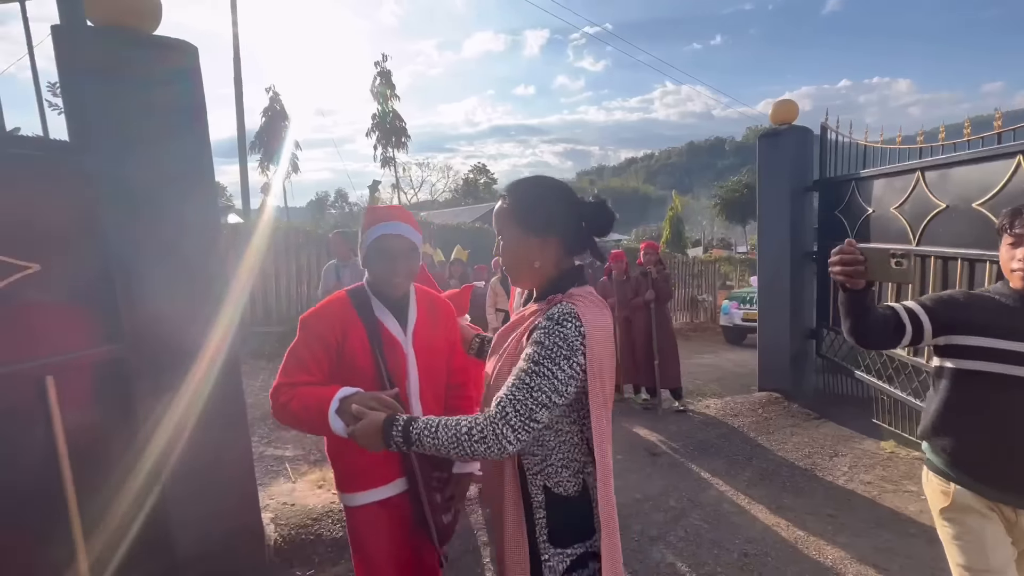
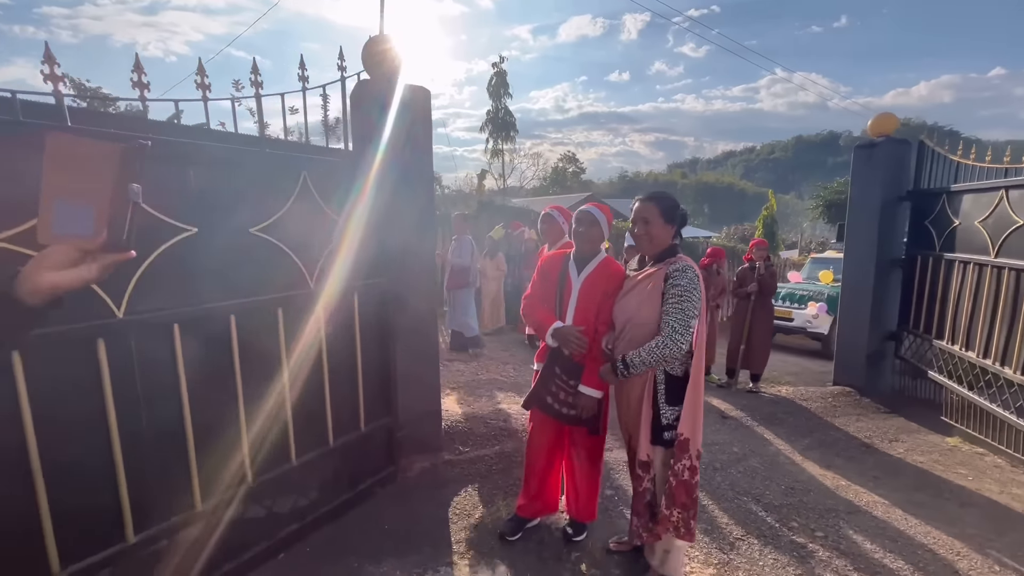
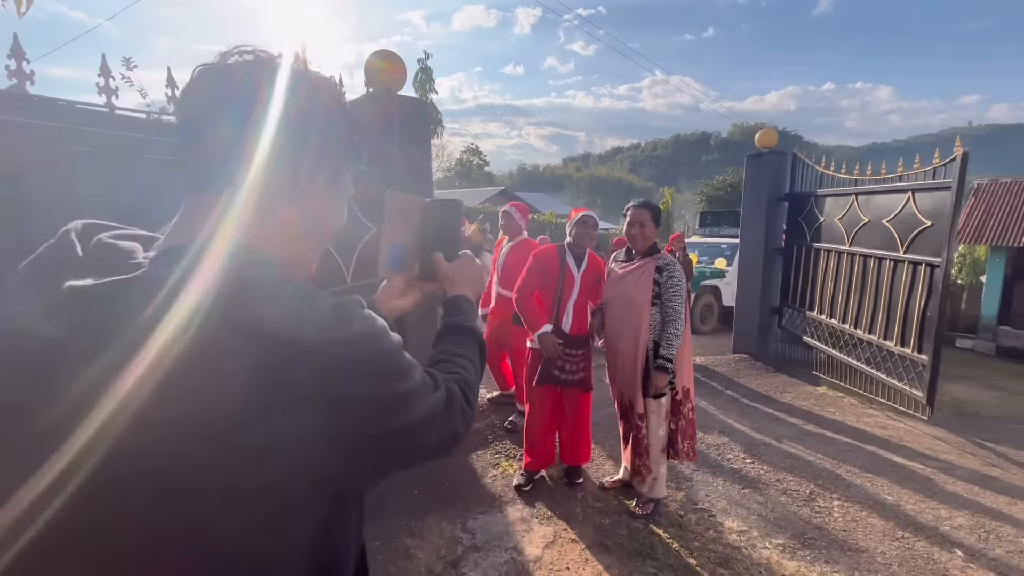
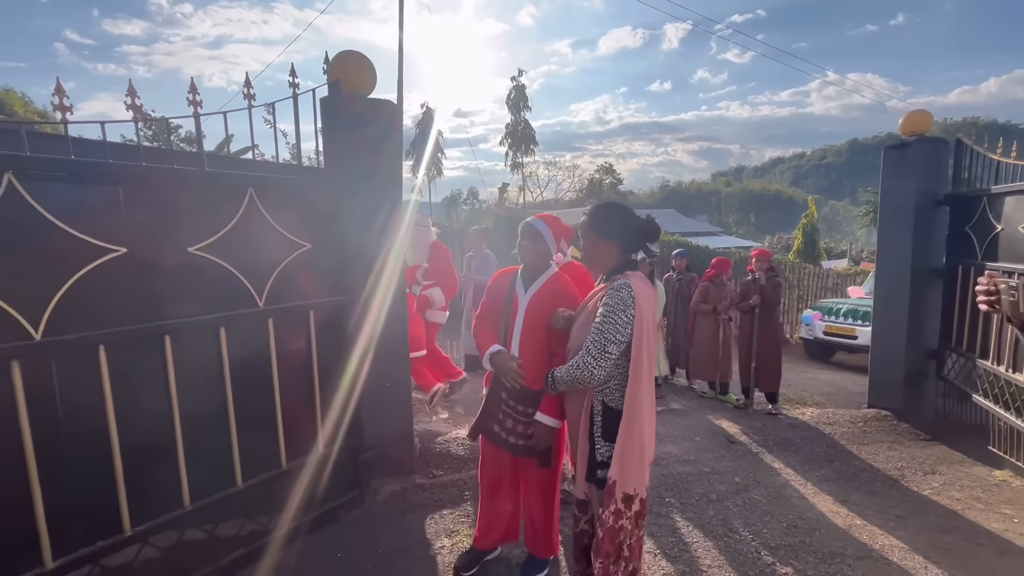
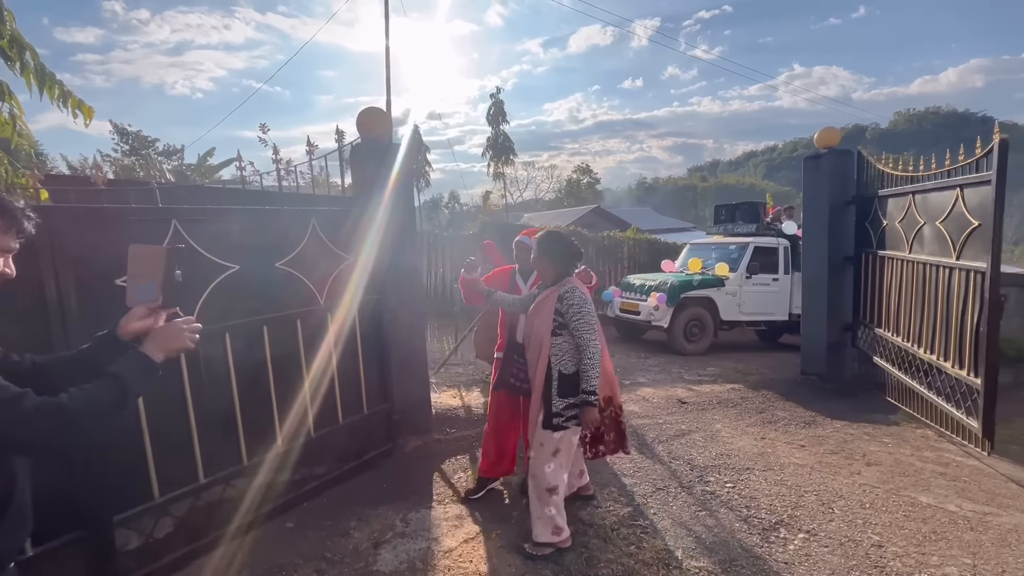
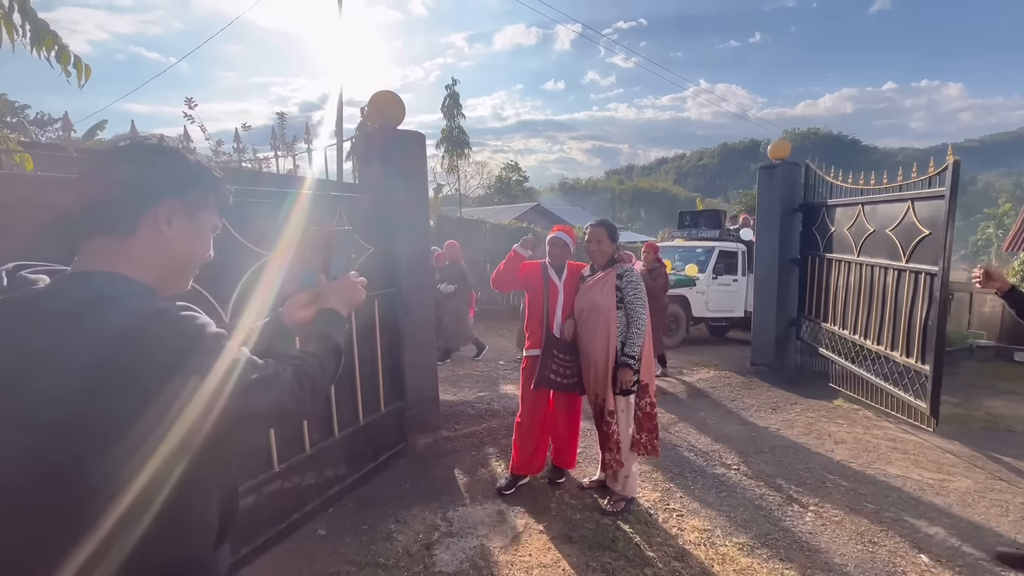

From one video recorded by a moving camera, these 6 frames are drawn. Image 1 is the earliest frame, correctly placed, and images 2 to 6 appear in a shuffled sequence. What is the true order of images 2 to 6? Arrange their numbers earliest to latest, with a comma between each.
4, 2, 3, 6, 5
